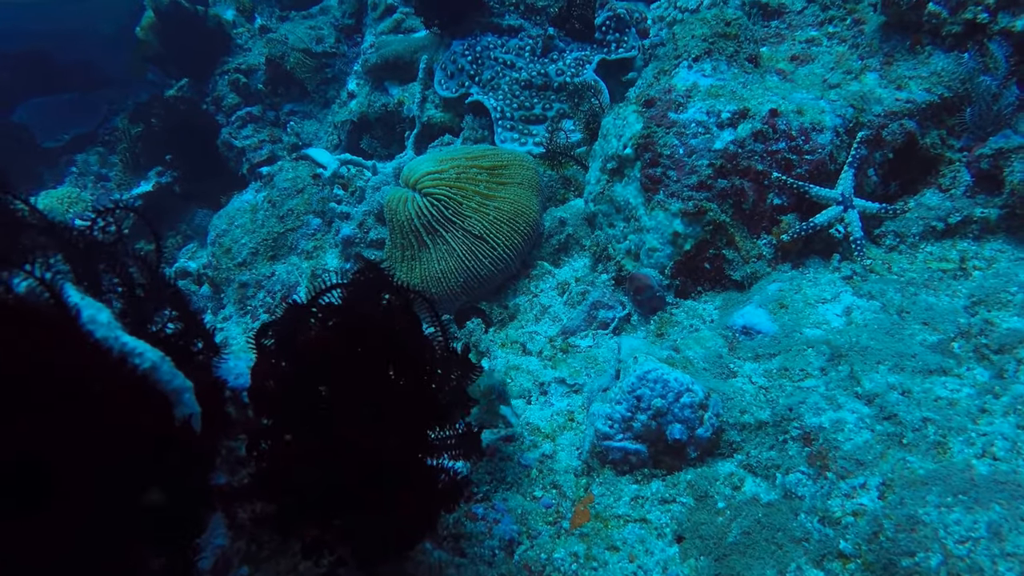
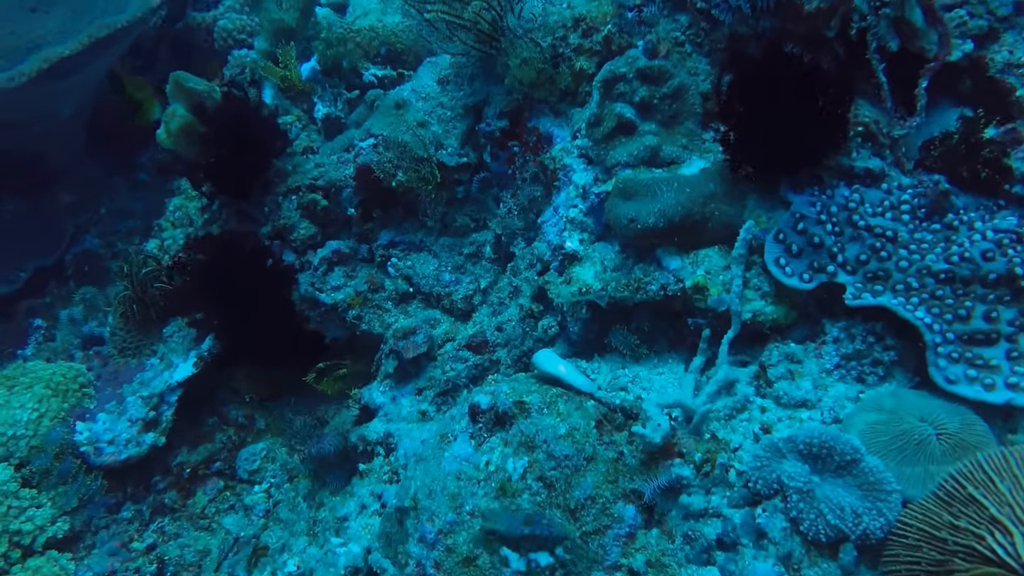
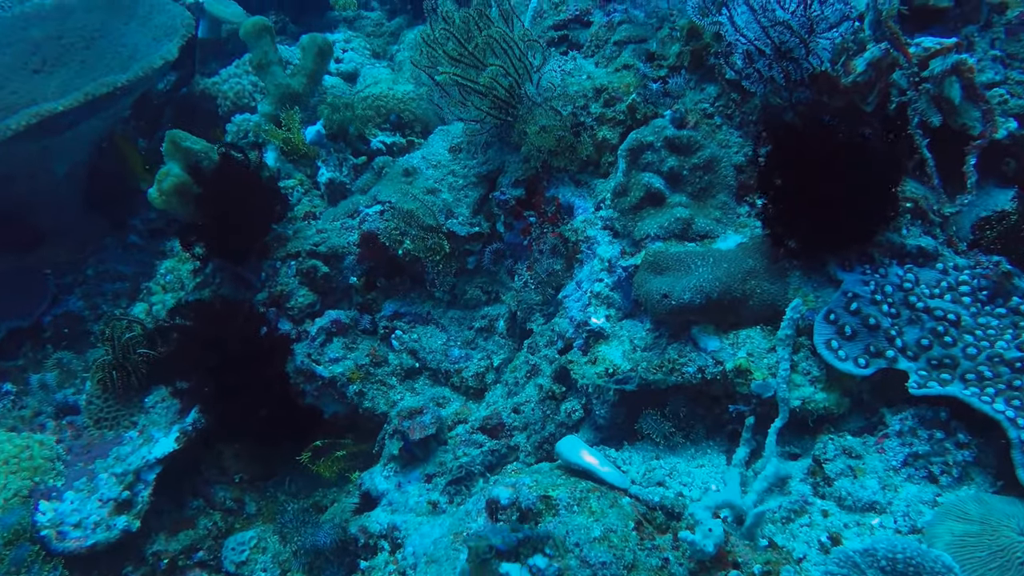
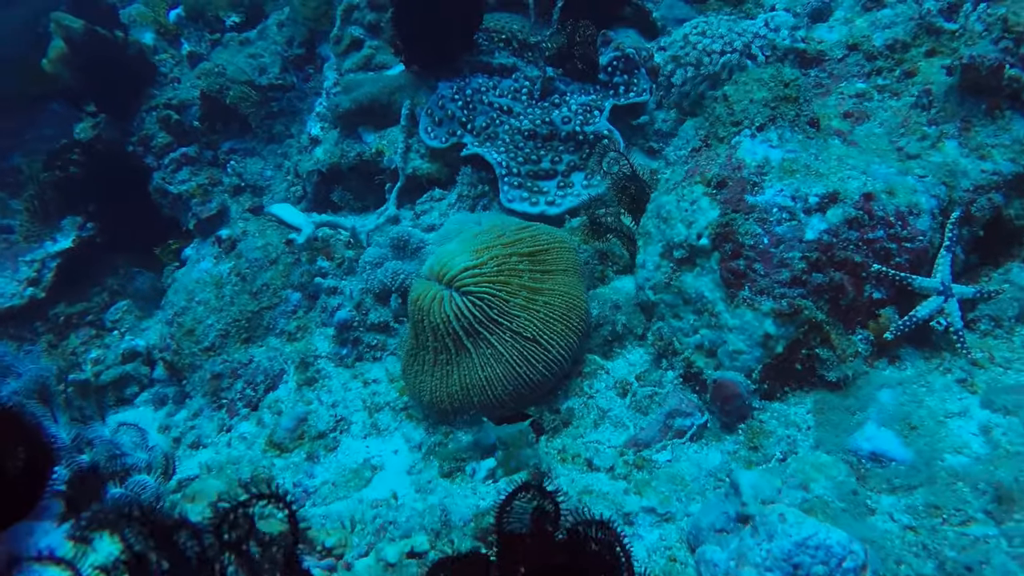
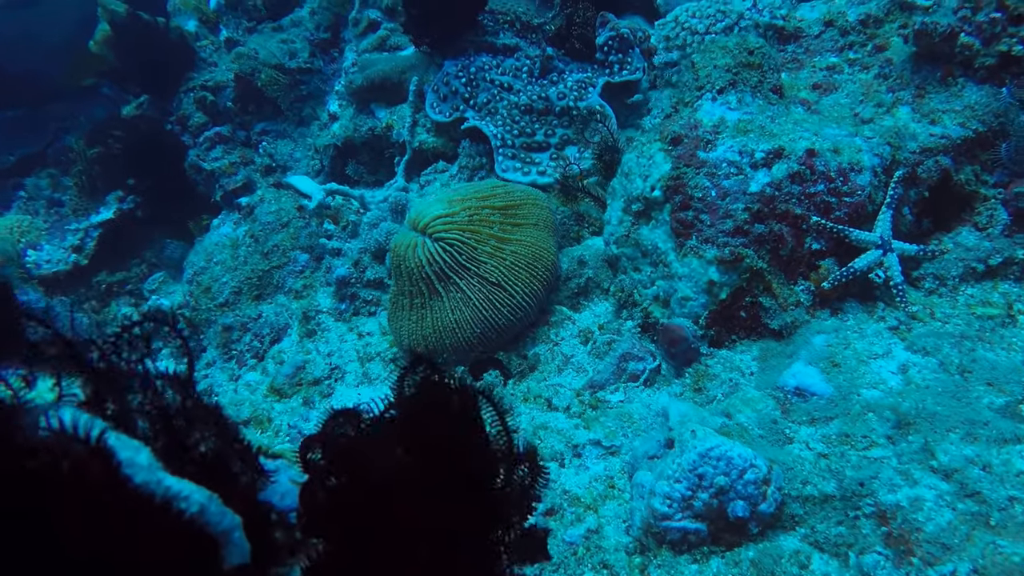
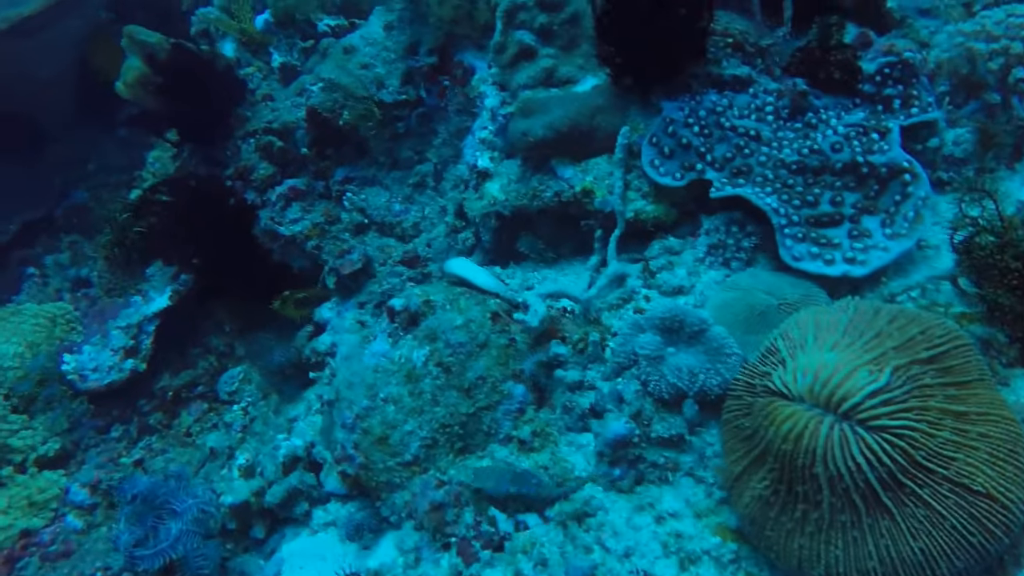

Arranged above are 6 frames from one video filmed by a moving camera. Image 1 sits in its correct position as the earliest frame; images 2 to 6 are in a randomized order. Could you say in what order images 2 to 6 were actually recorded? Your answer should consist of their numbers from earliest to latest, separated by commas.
5, 4, 6, 2, 3
